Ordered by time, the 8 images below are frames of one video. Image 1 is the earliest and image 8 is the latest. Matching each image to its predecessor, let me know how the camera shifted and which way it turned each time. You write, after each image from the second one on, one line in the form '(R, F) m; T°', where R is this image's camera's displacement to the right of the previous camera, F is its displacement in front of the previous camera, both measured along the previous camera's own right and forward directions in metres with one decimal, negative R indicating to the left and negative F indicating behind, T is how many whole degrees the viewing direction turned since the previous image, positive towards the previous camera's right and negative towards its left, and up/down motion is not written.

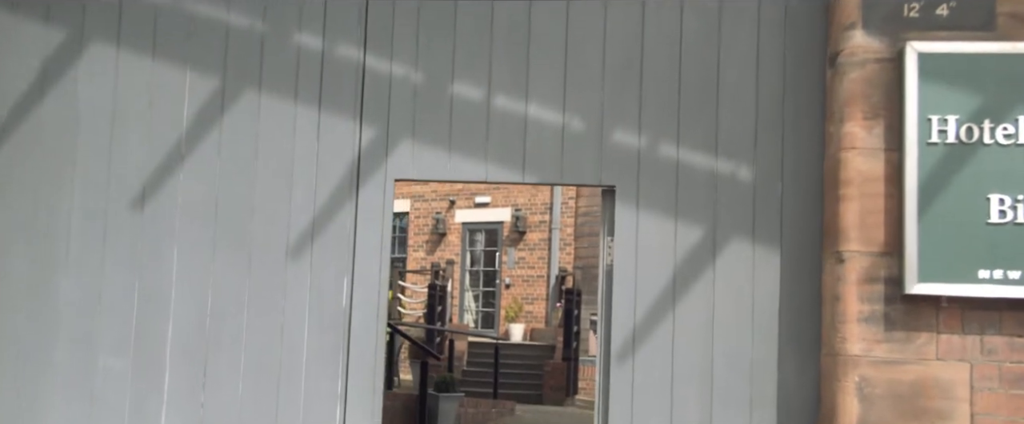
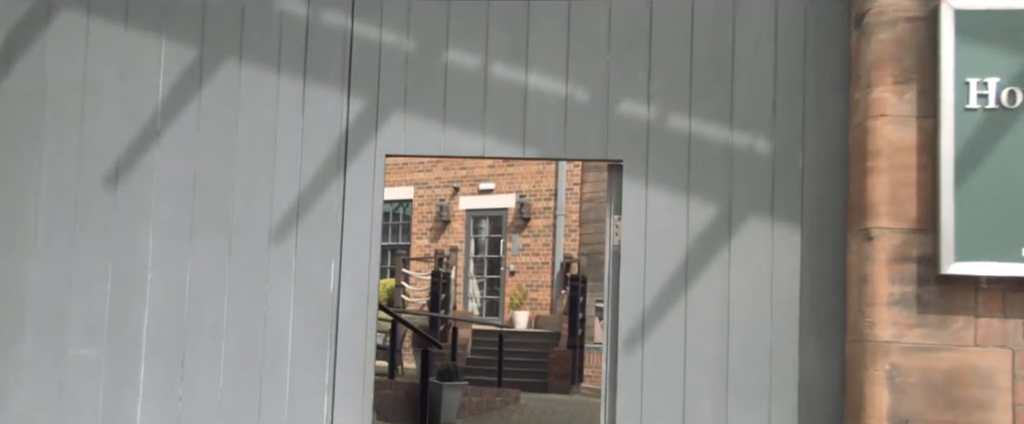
(0.0, +0.2) m; 0°
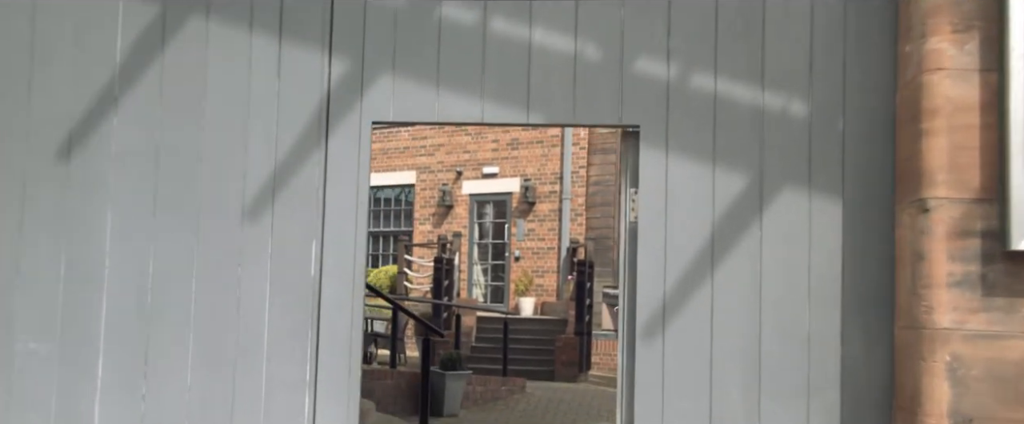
(0.0, +0.4) m; 0°
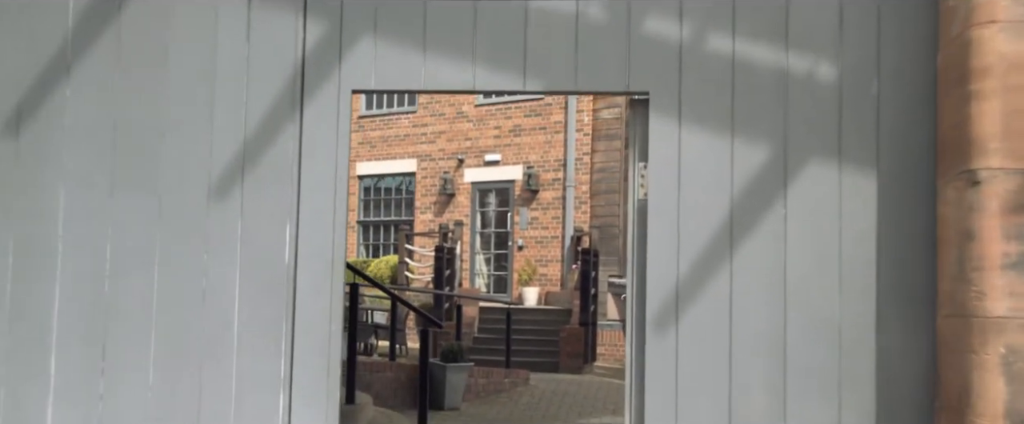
(0.0, +0.3) m; 0°
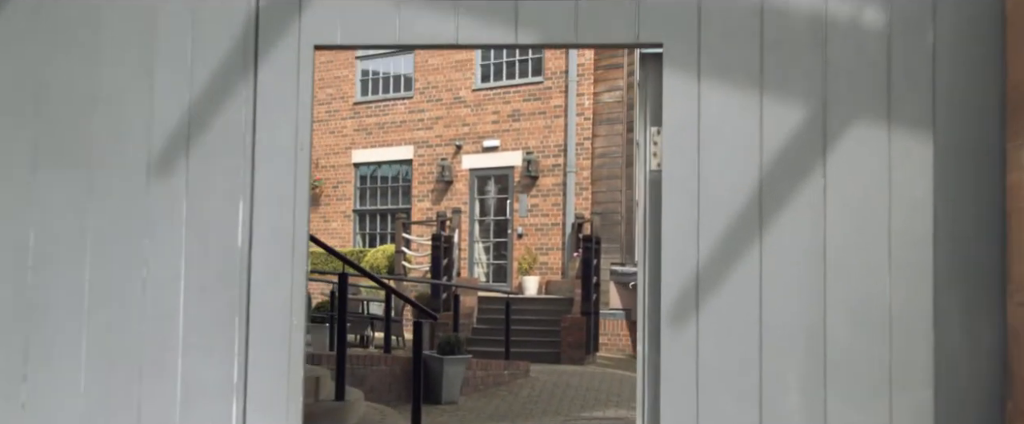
(0.0, +0.4) m; 0°
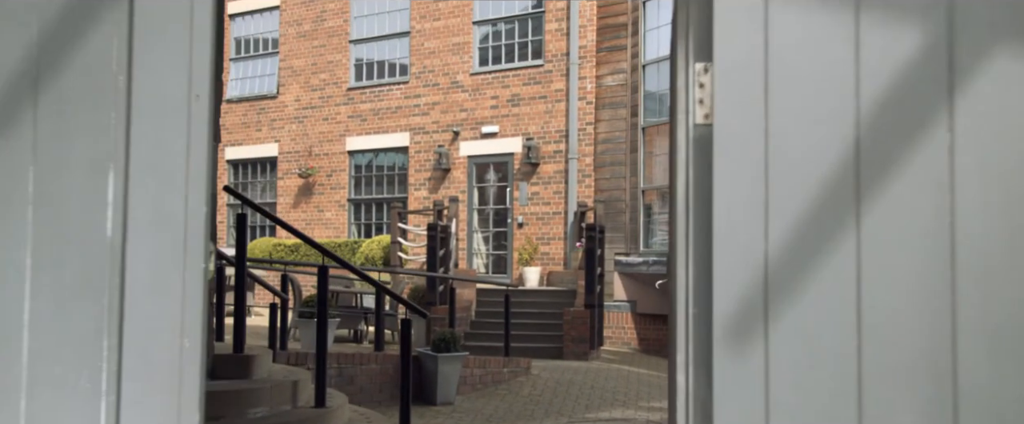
(0.0, +0.7) m; 0°
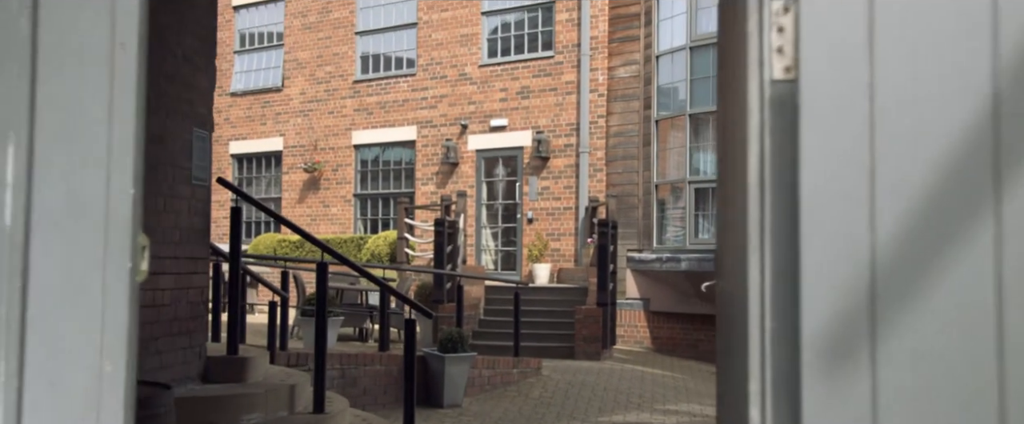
(0.0, +0.4) m; -1°
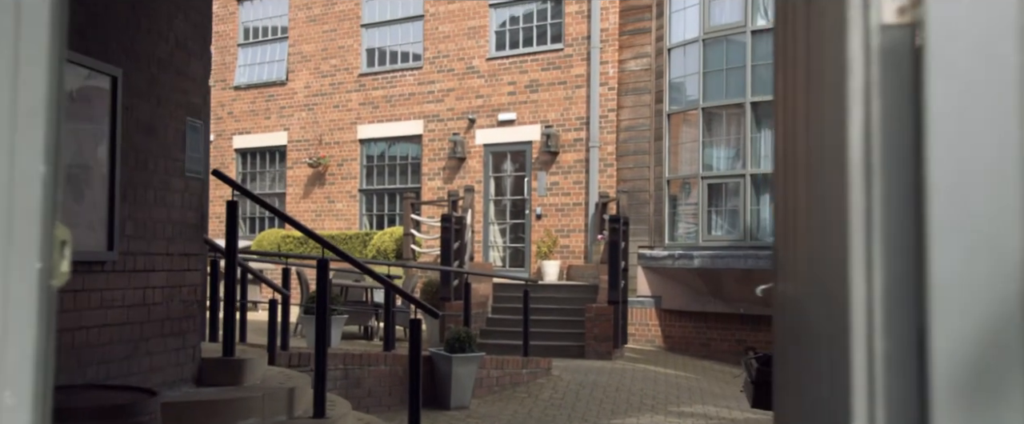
(0.0, +0.3) m; 0°
